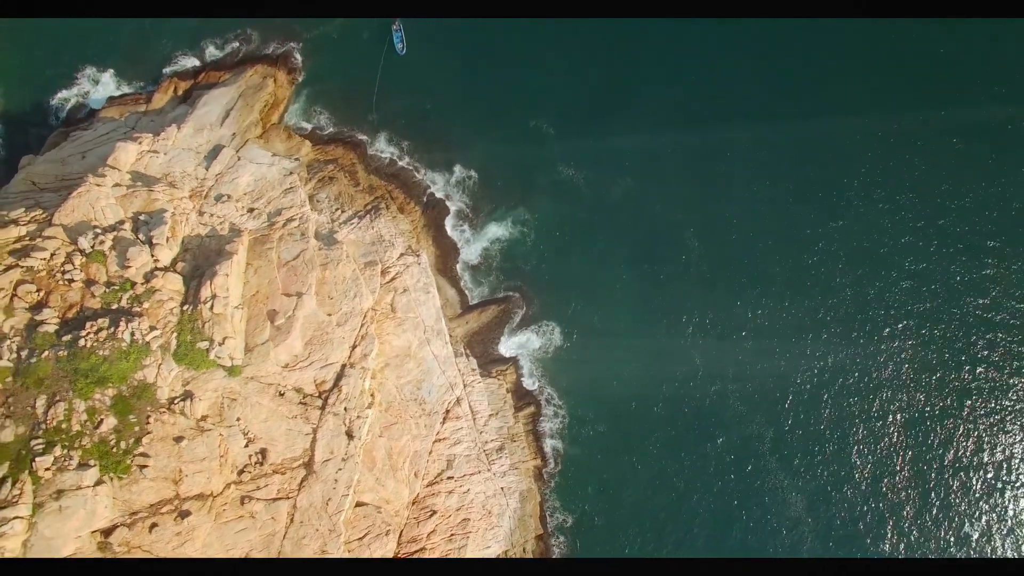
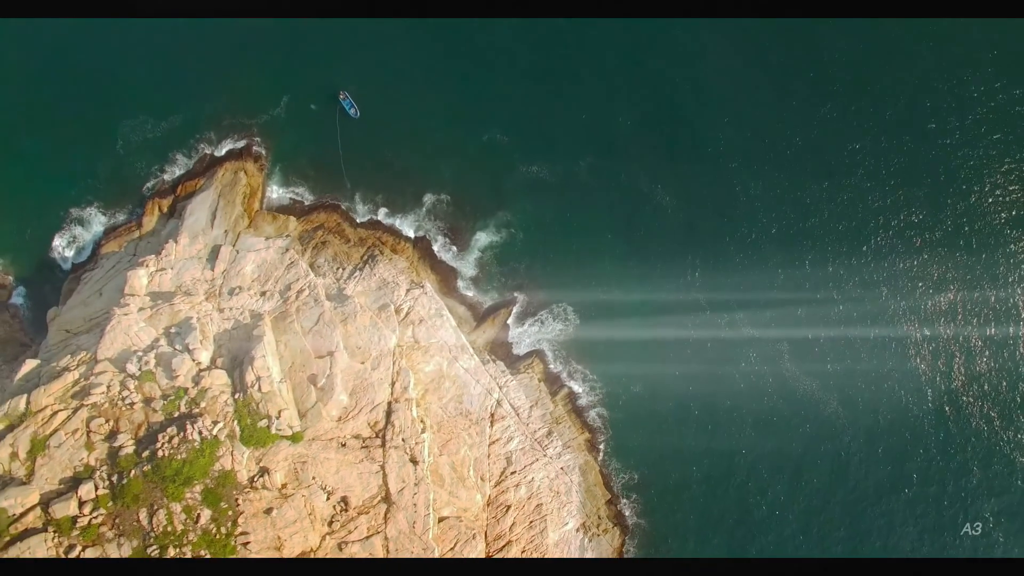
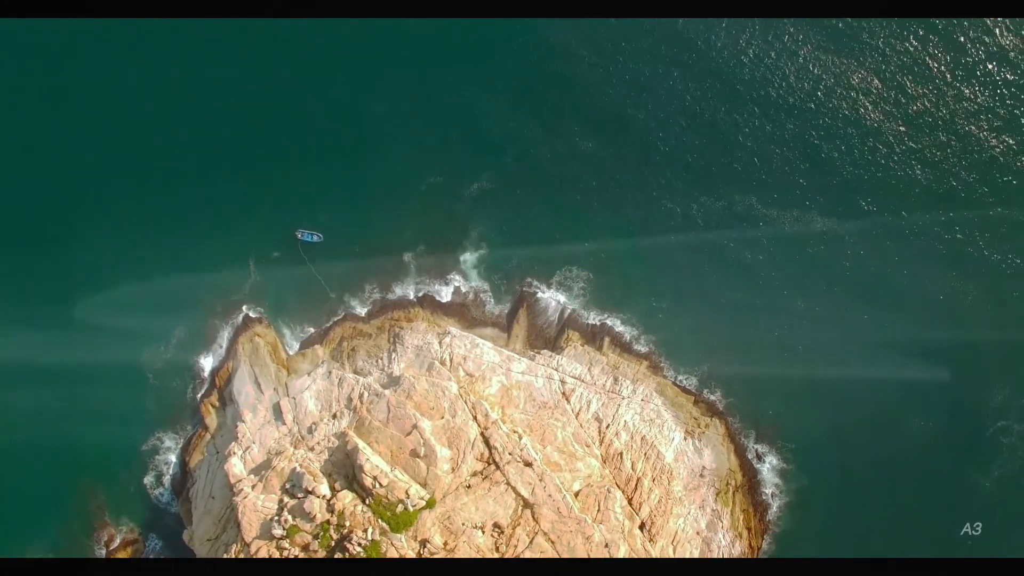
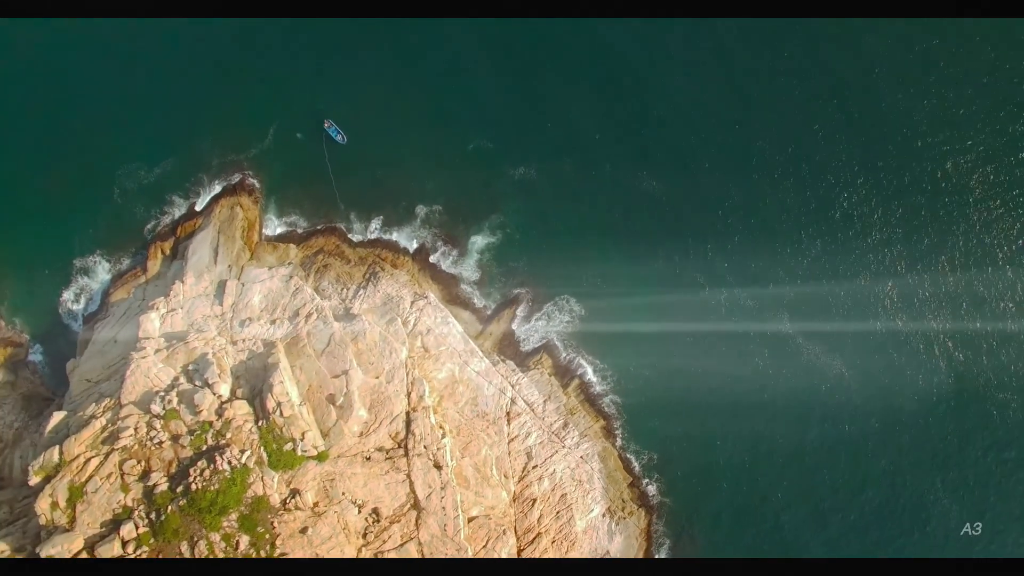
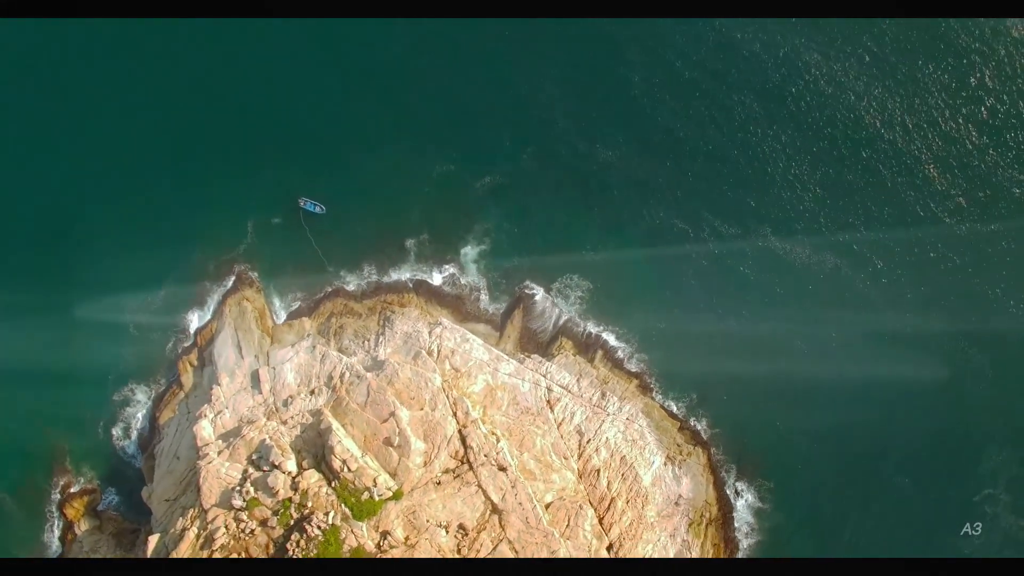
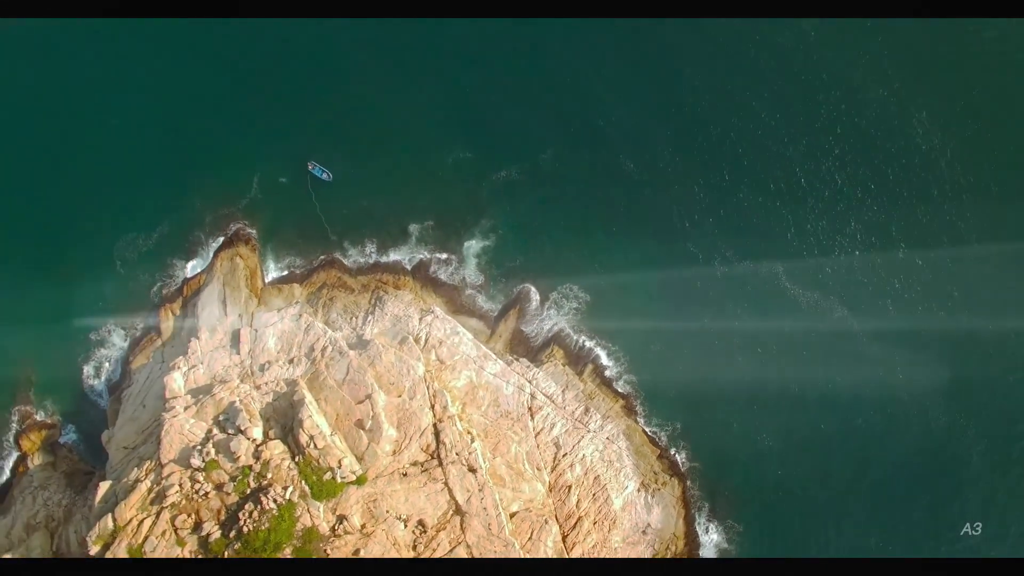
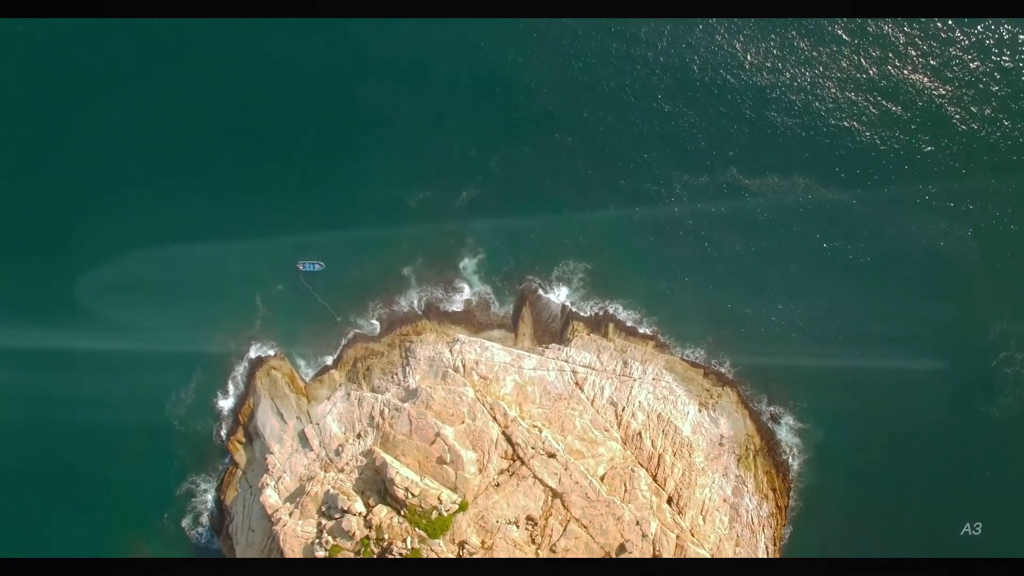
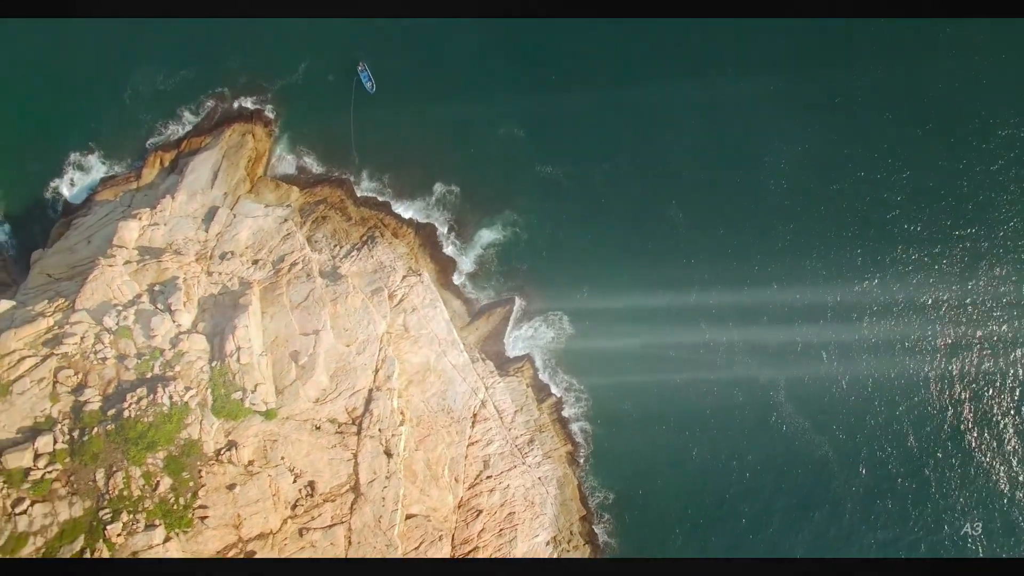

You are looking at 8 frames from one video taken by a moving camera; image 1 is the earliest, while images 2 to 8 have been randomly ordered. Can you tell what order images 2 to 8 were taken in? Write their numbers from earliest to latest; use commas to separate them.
8, 2, 4, 6, 5, 3, 7
